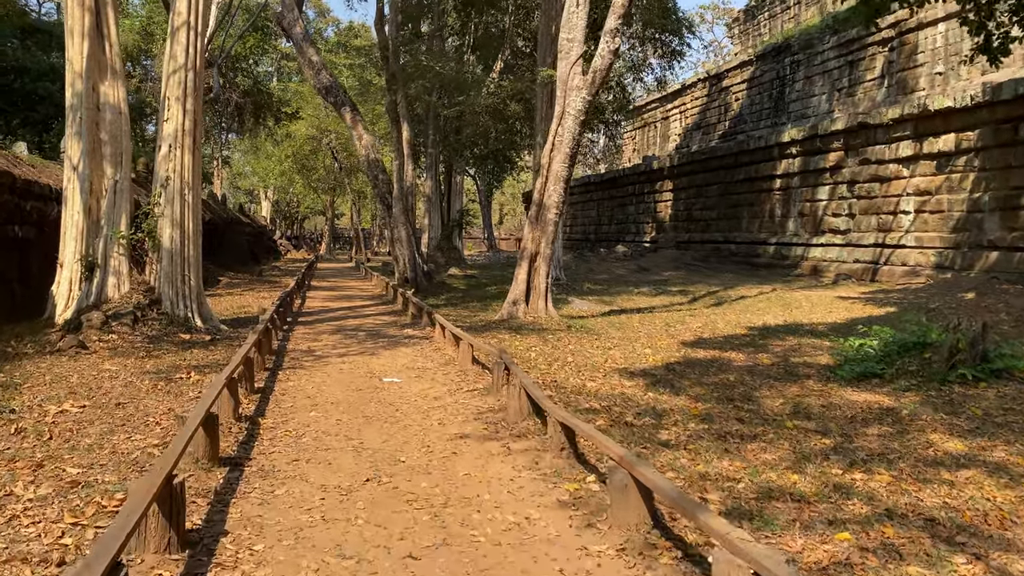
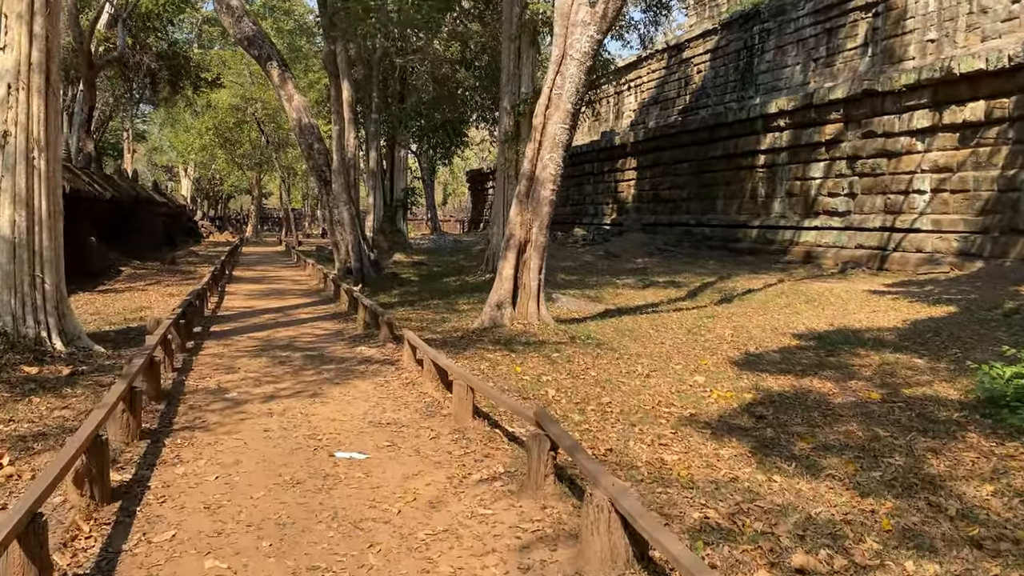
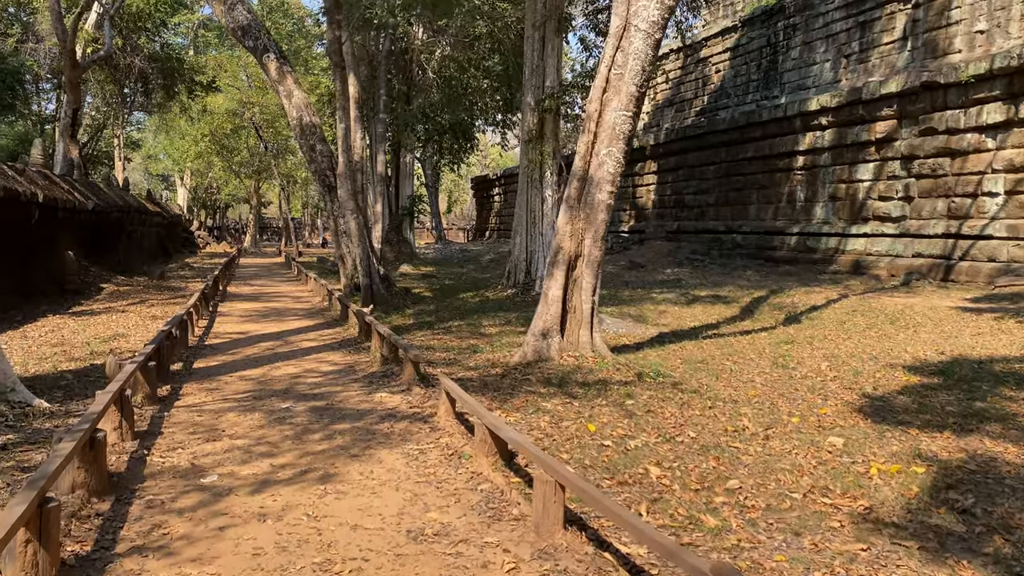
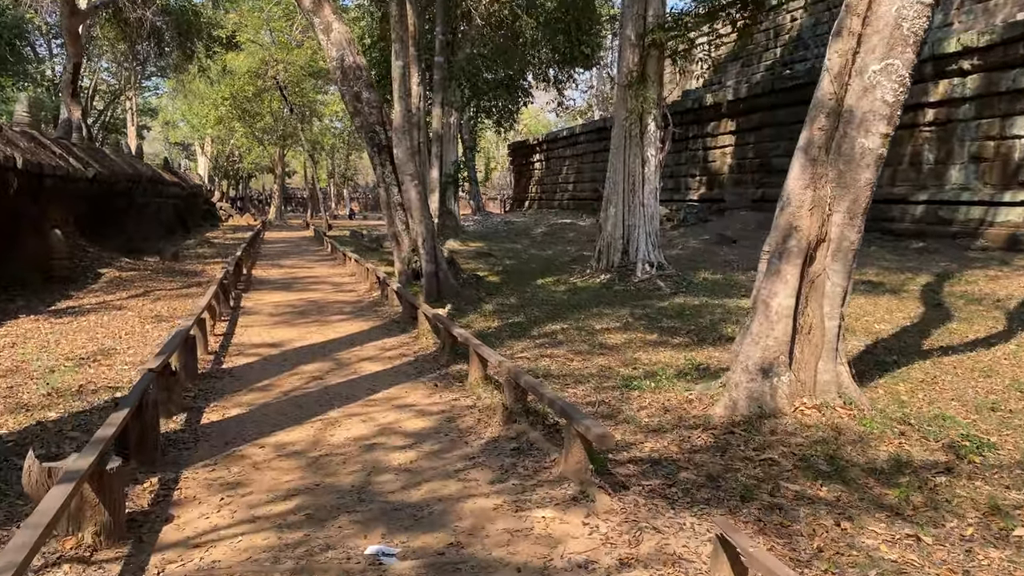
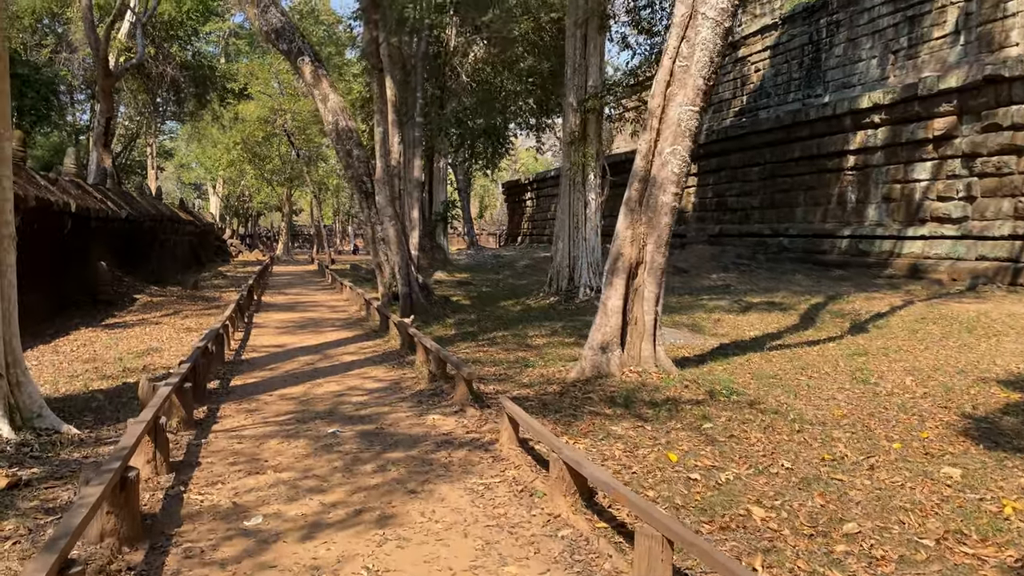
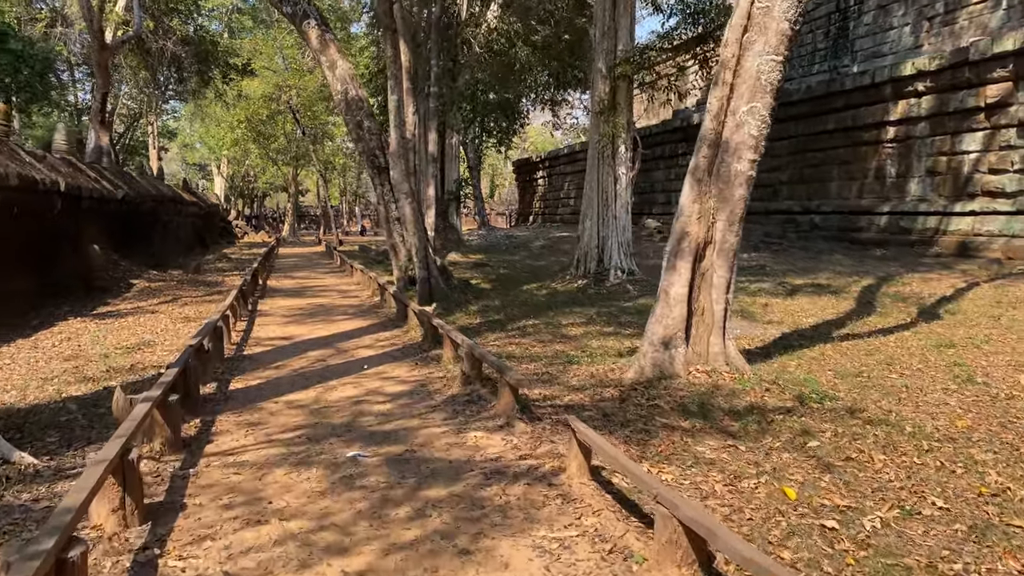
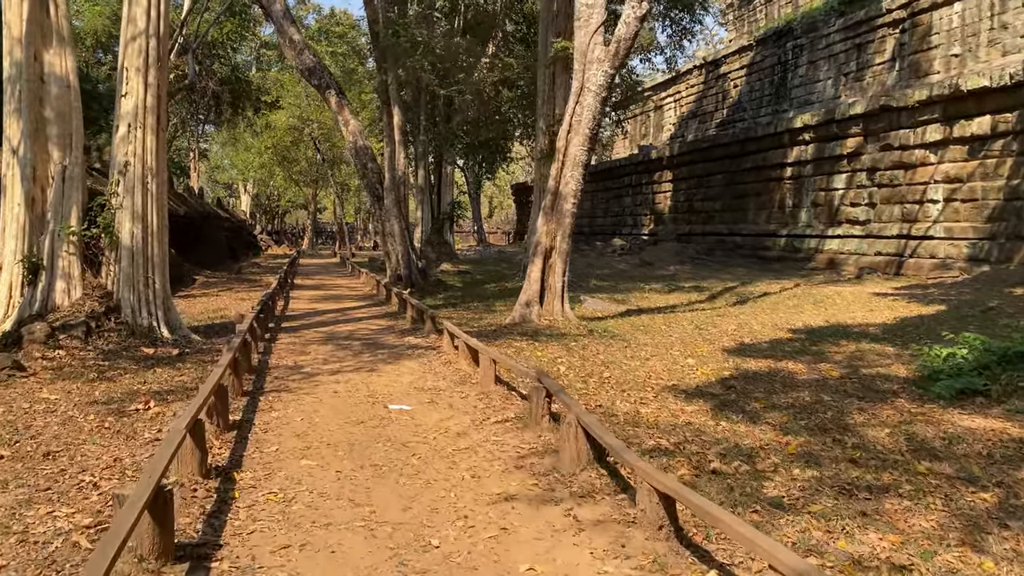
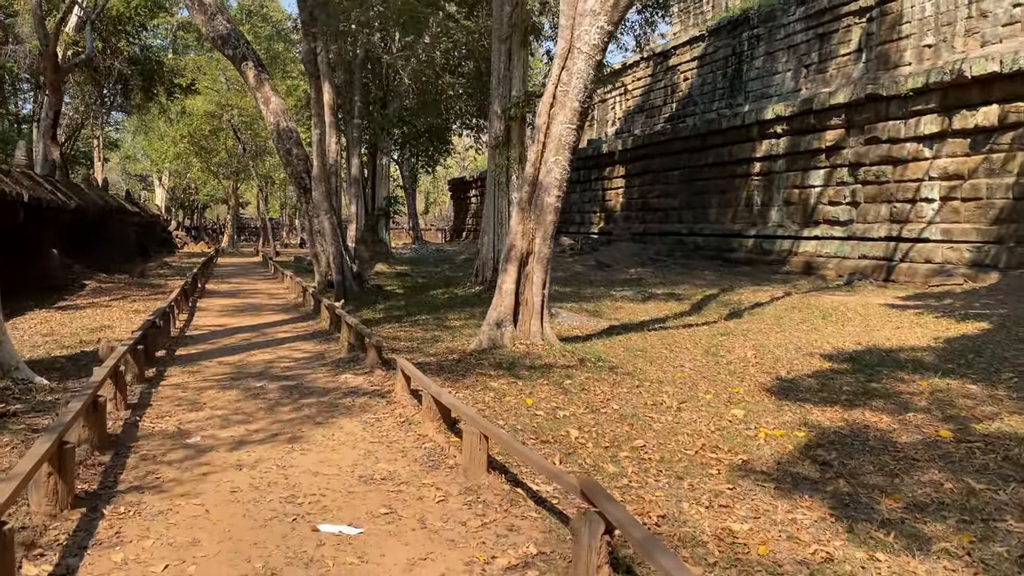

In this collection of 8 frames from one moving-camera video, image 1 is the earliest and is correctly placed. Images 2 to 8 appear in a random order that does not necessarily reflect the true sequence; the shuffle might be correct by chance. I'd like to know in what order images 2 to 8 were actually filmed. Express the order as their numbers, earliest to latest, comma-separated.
7, 2, 8, 3, 5, 6, 4
